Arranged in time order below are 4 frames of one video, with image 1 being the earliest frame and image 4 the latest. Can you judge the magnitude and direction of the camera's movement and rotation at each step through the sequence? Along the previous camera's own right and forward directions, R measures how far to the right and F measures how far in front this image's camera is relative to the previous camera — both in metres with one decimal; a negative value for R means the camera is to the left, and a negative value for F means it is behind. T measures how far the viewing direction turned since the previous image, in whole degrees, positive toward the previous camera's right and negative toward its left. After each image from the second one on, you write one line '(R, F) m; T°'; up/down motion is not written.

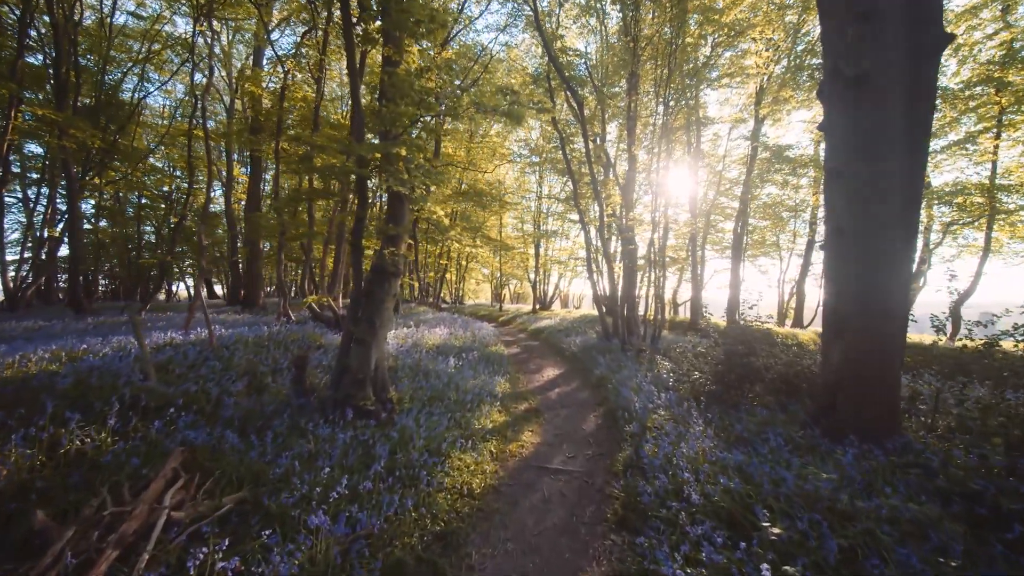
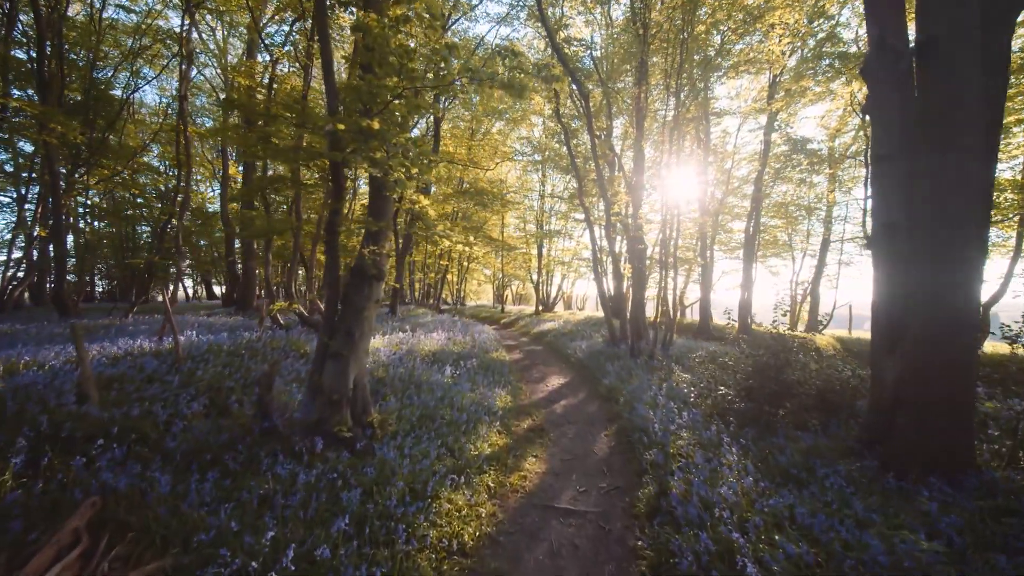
(0.0, +0.9) m; 0°
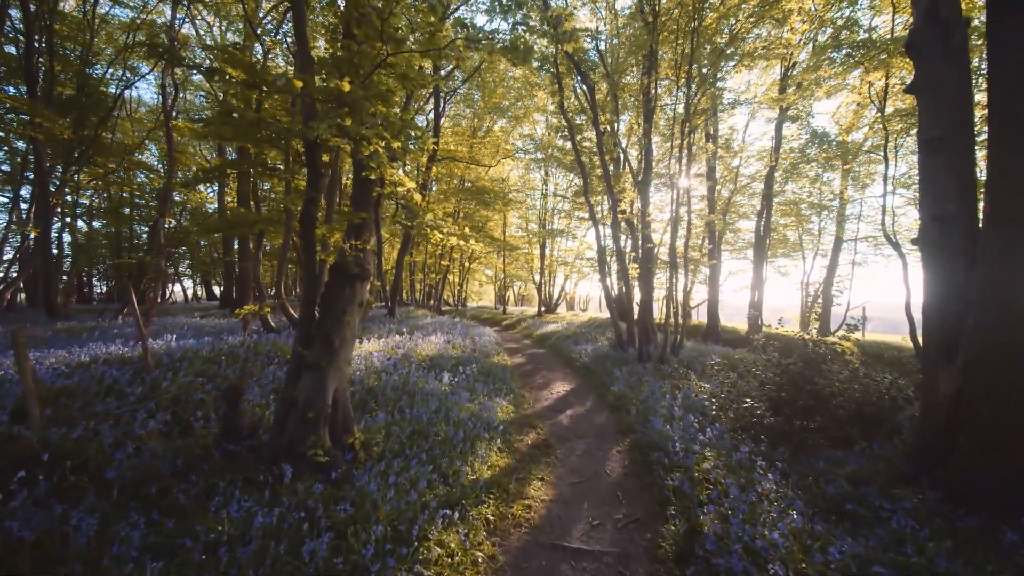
(0.0, +0.7) m; 0°
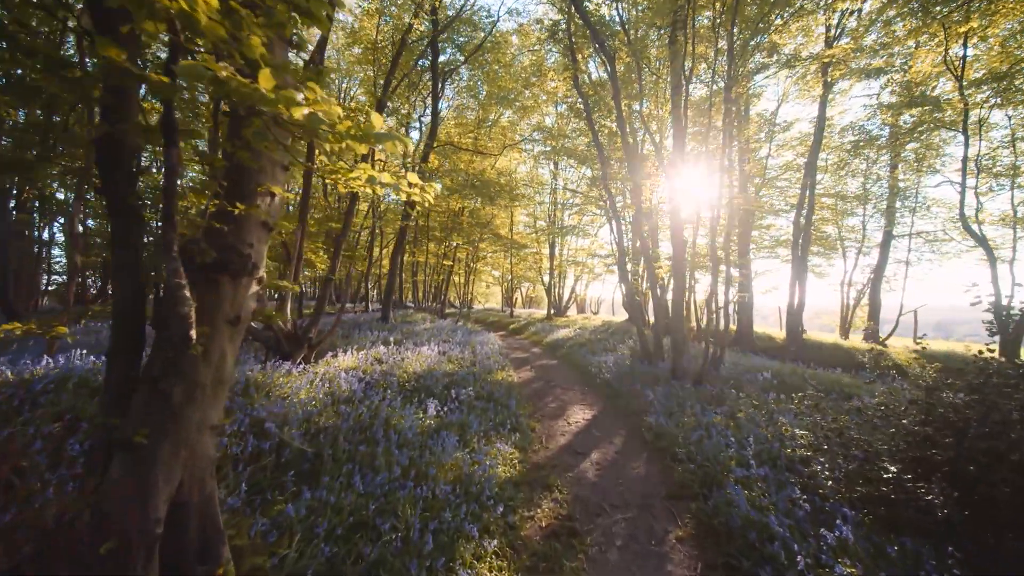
(0.0, +2.3) m; -1°
